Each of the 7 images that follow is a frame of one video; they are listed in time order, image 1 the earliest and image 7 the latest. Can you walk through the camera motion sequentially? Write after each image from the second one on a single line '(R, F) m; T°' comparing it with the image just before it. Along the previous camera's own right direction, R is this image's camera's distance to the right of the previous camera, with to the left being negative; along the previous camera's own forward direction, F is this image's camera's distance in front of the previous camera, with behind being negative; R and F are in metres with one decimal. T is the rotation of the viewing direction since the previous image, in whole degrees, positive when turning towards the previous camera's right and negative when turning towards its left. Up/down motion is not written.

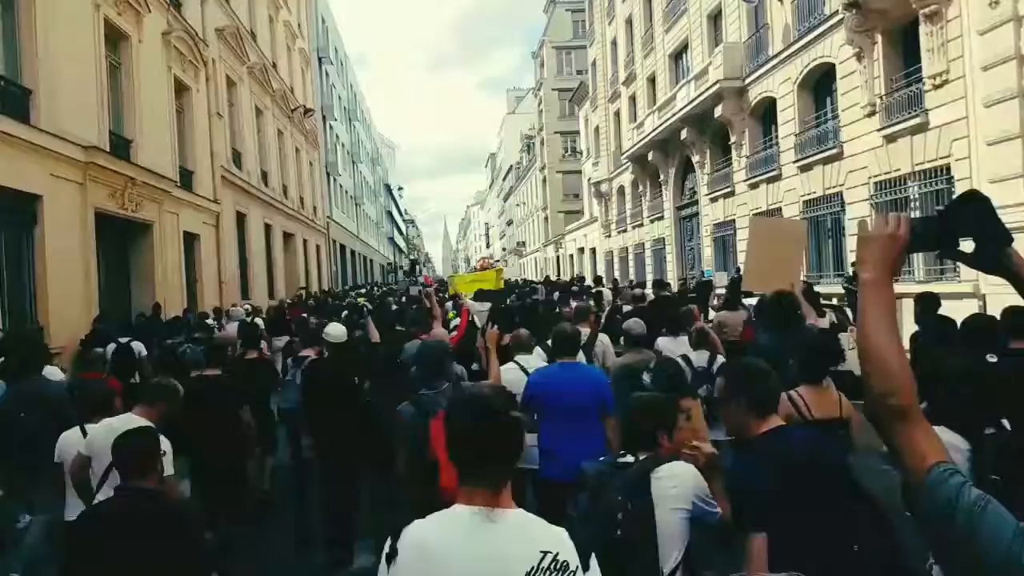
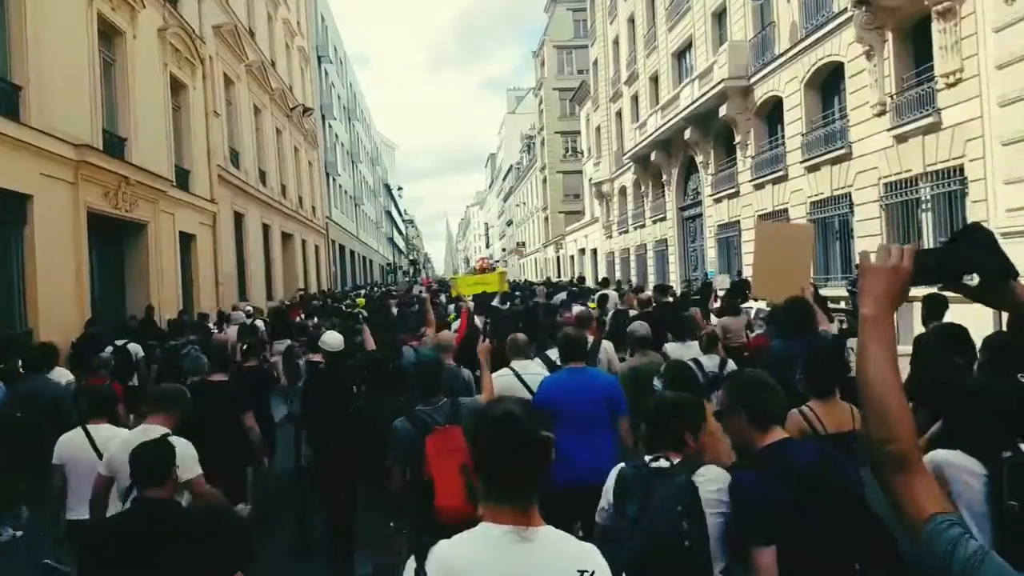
(-0.1, +0.3) m; 0°
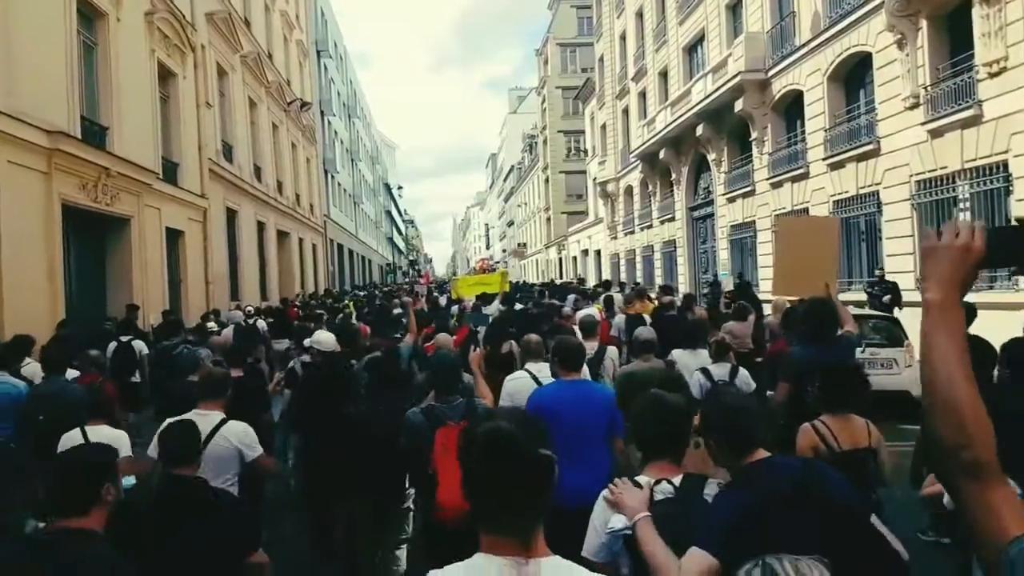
(-0.1, +0.9) m; 0°
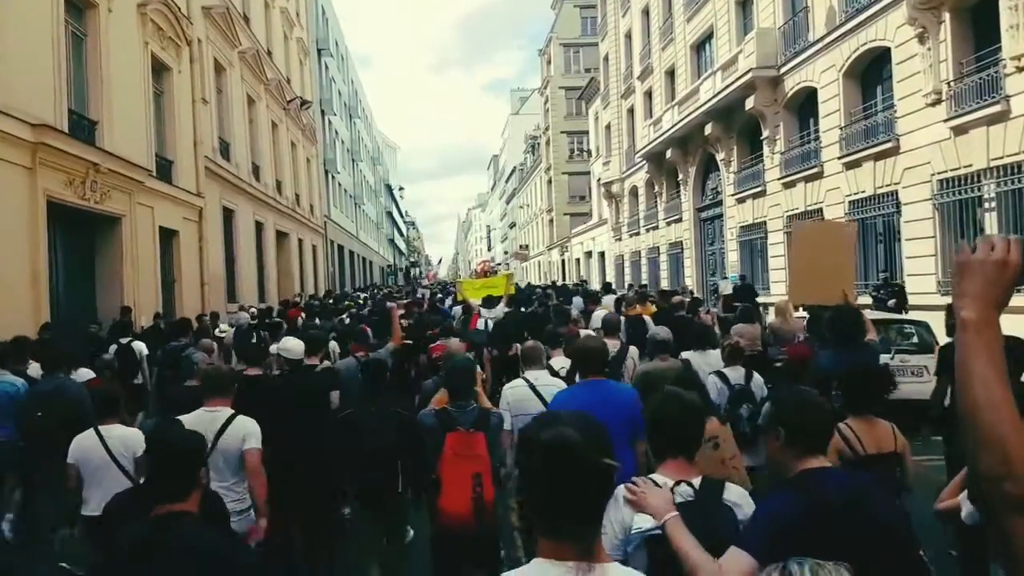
(-0.1, +0.5) m; 0°
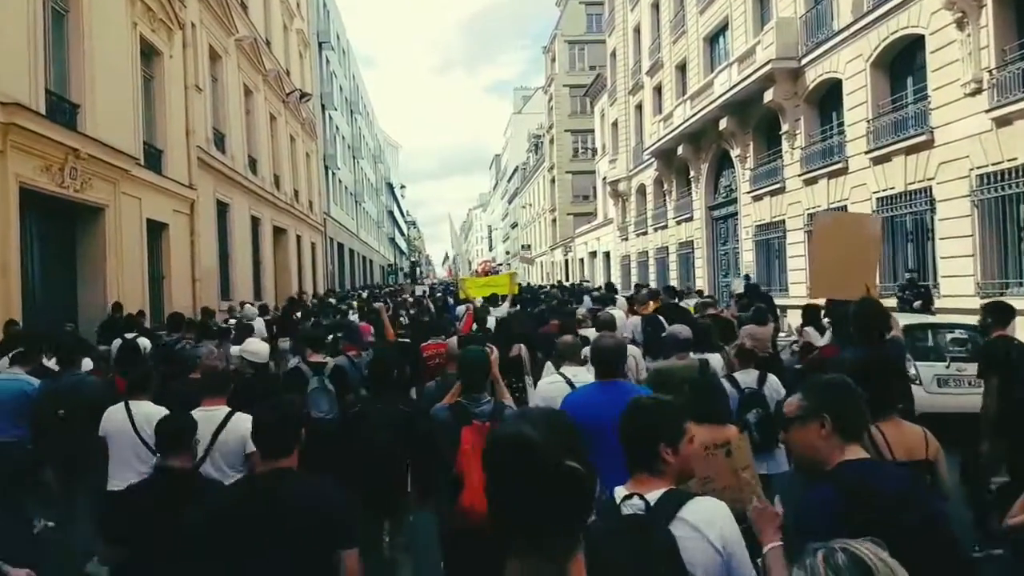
(-0.2, +0.8) m; 0°
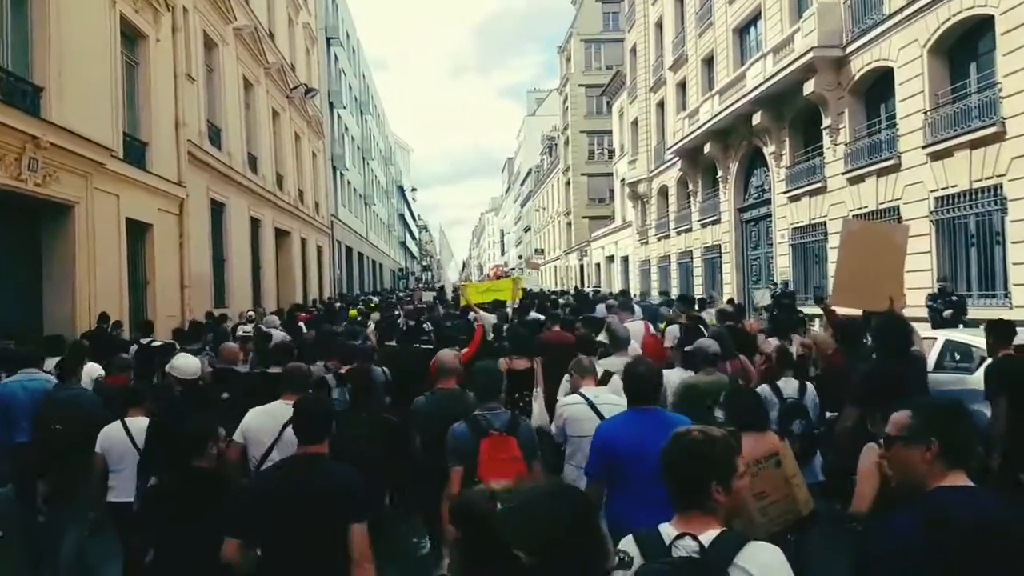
(-0.1, +1.4) m; -1°
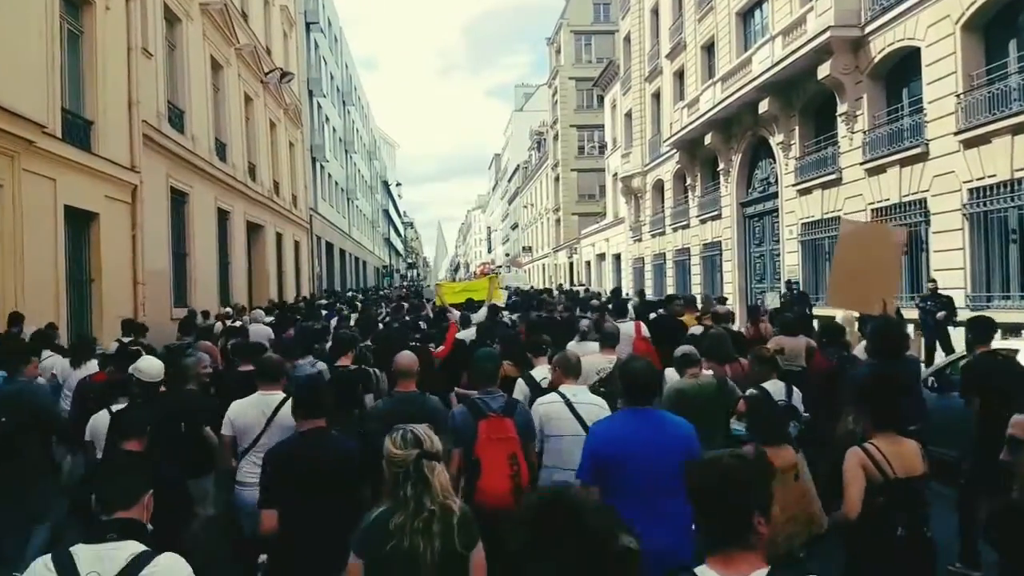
(-0.1, +1.4) m; +1°
